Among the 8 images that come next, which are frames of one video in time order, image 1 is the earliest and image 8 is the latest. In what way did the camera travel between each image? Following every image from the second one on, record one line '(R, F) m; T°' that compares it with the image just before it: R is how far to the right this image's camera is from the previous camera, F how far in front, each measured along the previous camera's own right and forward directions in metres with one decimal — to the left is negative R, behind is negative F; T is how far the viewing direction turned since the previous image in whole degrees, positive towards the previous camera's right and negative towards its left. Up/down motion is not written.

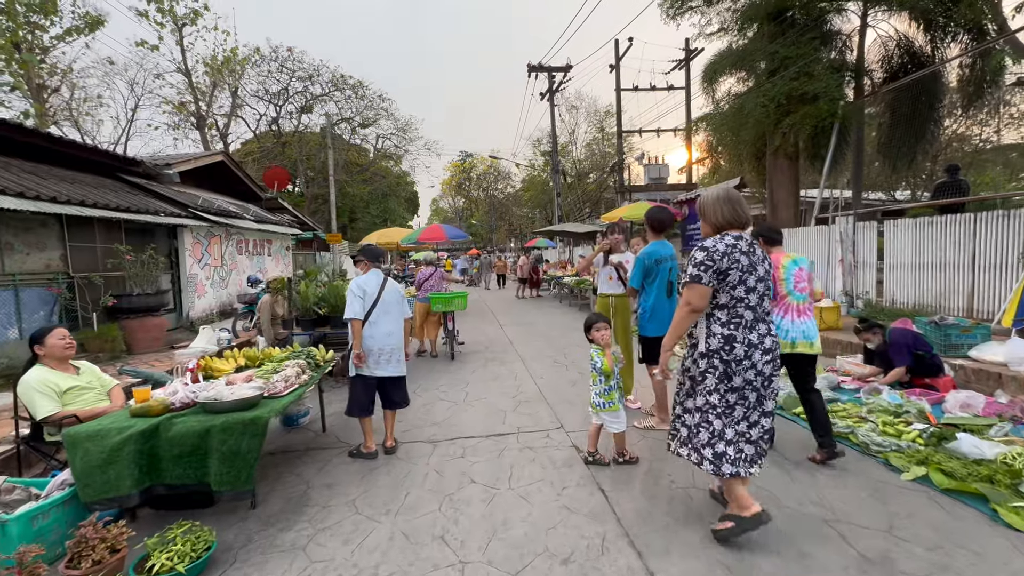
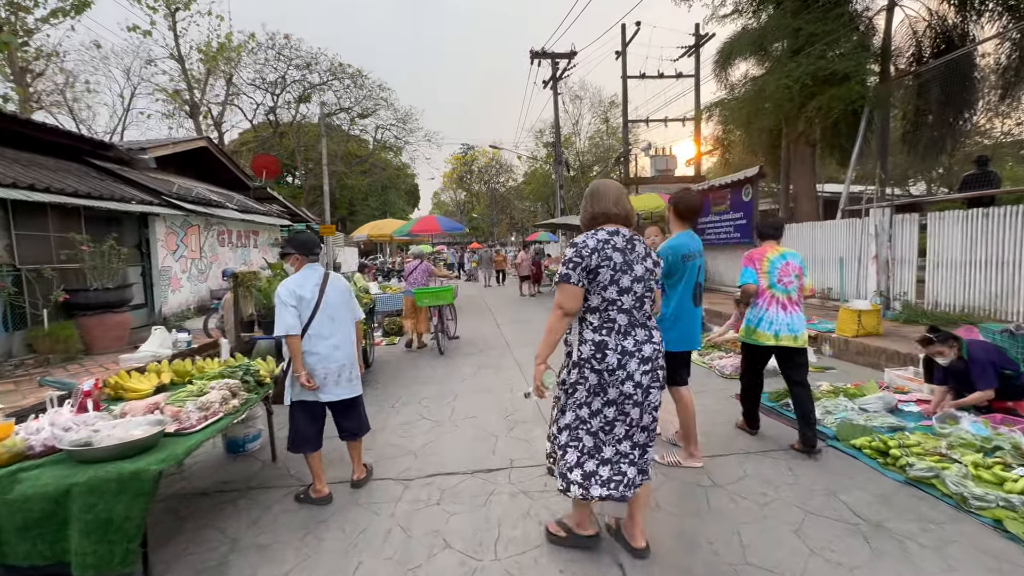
(+0.1, +0.9) m; 0°
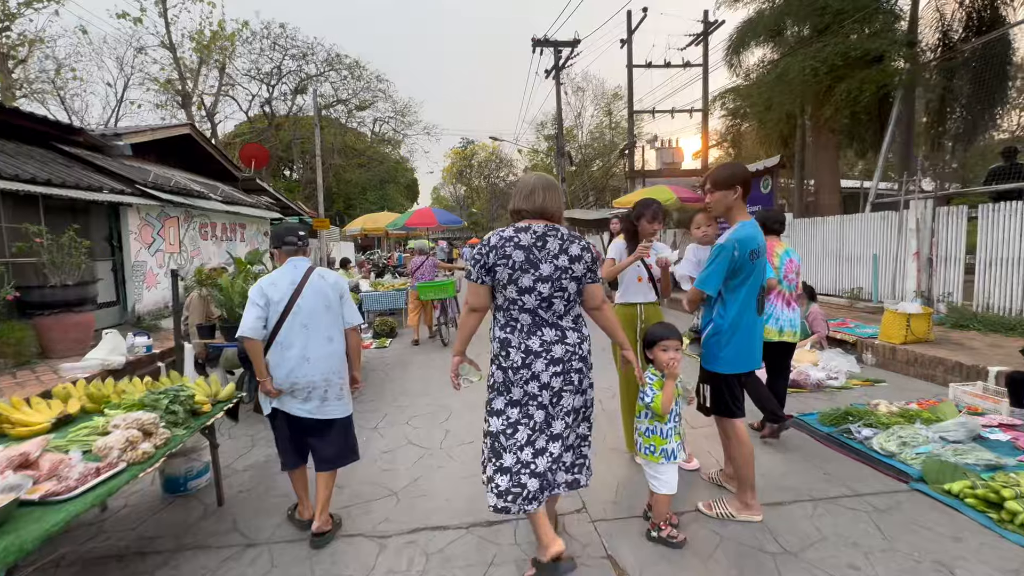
(0.0, +0.8) m; 0°
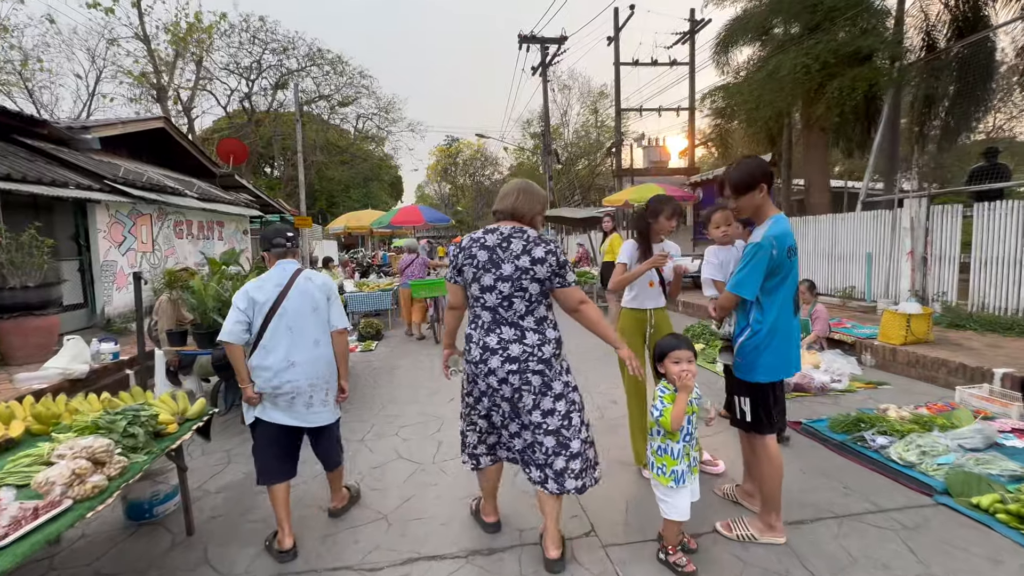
(-0.1, +0.3) m; +2°
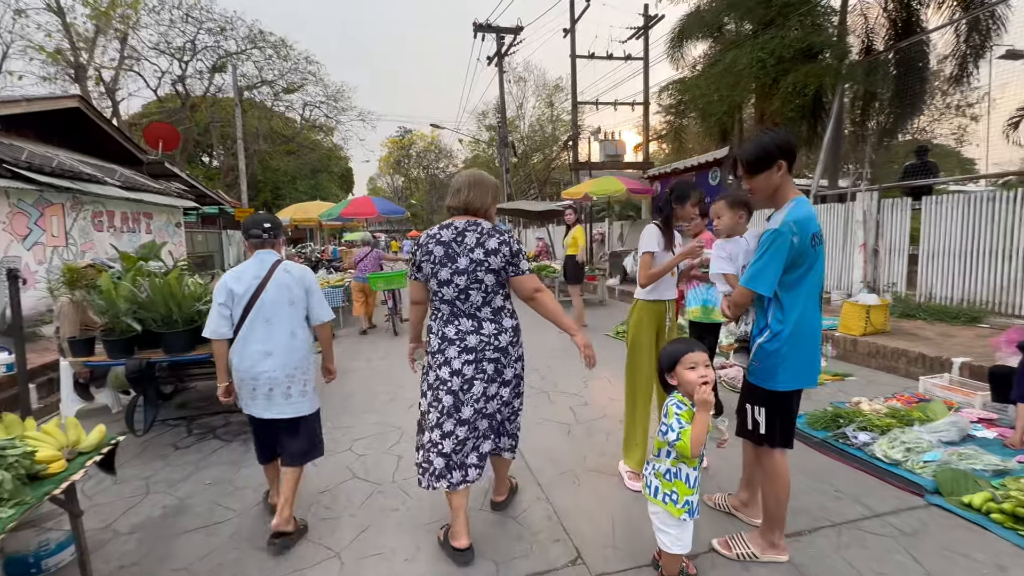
(-0.1, +0.4) m; +5°
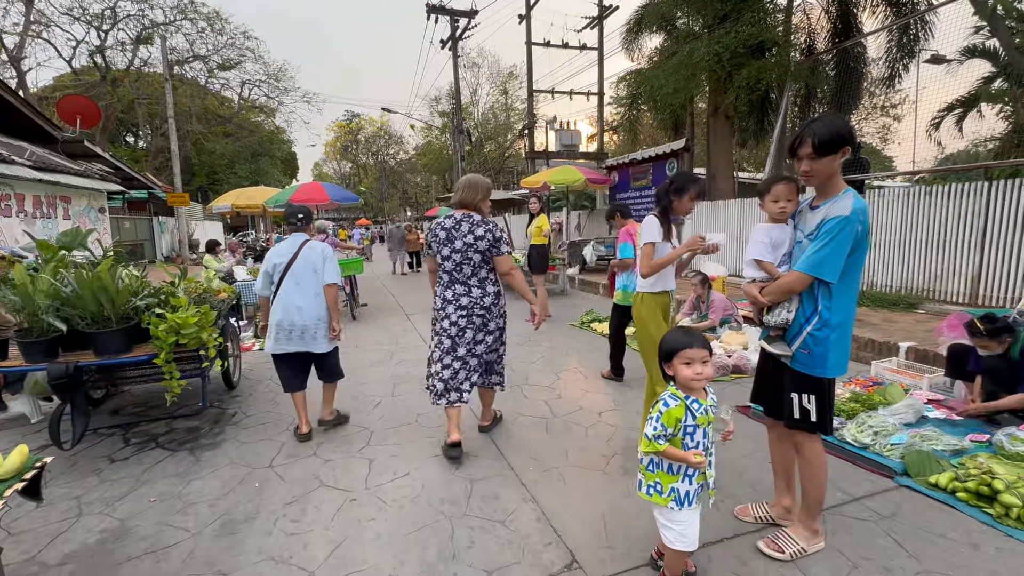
(-0.2, +0.2) m; +6°
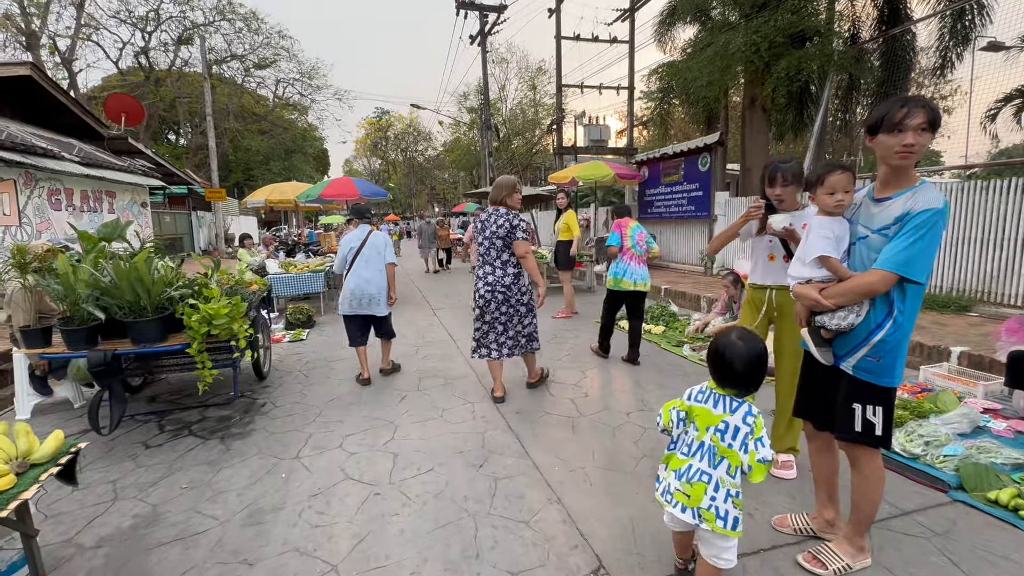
(0.0, +0.1) m; -3°
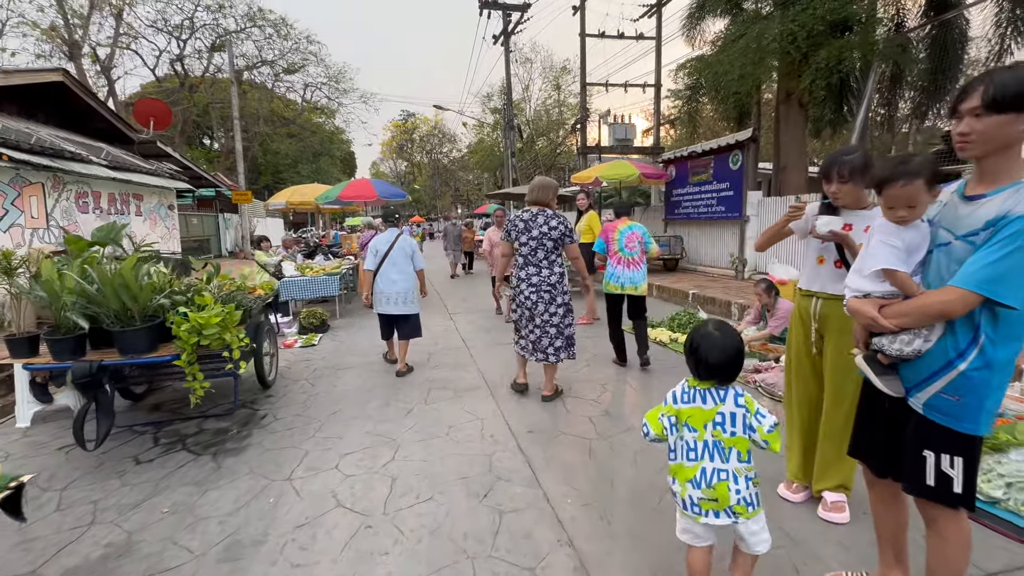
(+0.1, +0.3) m; -3°
